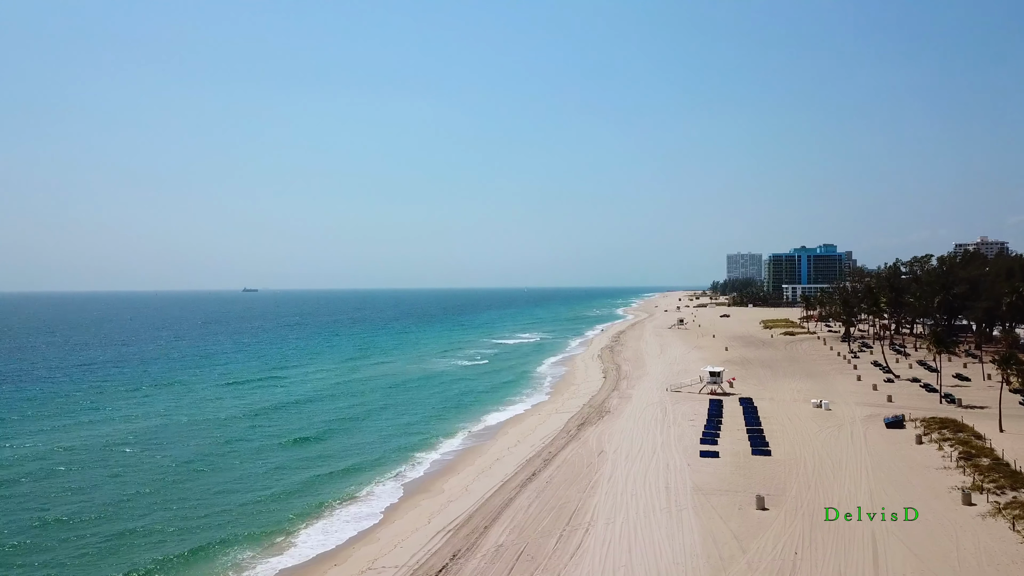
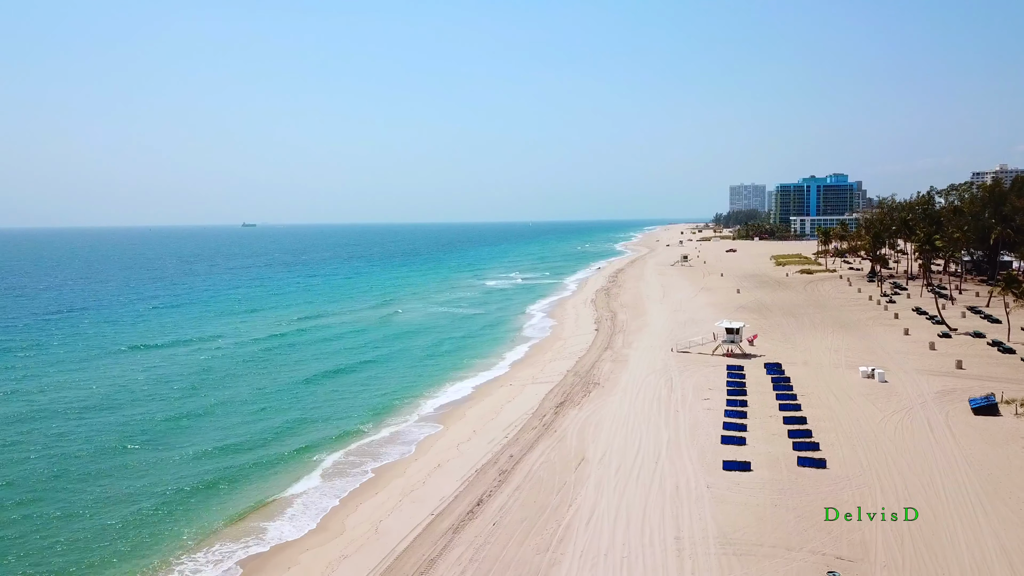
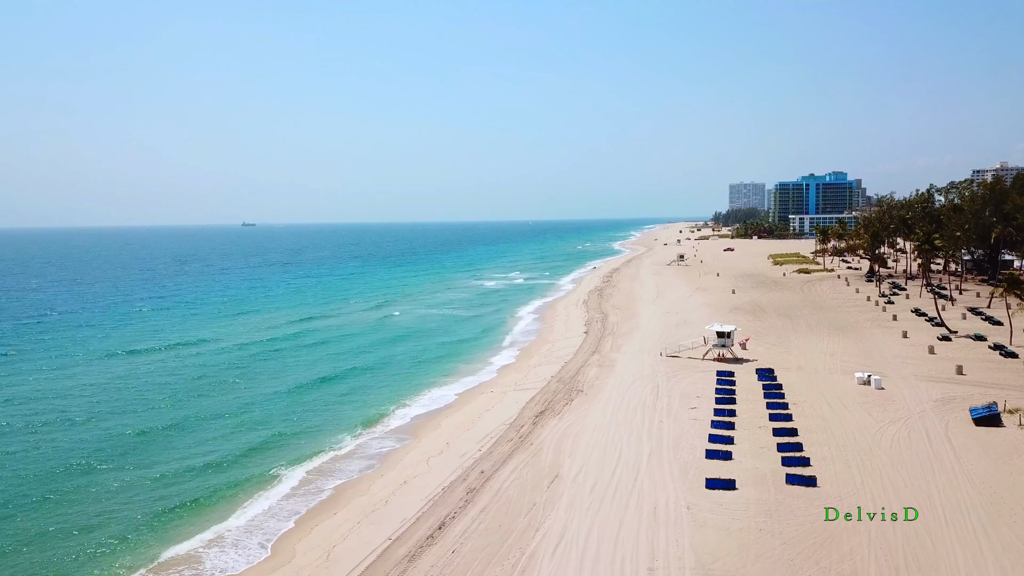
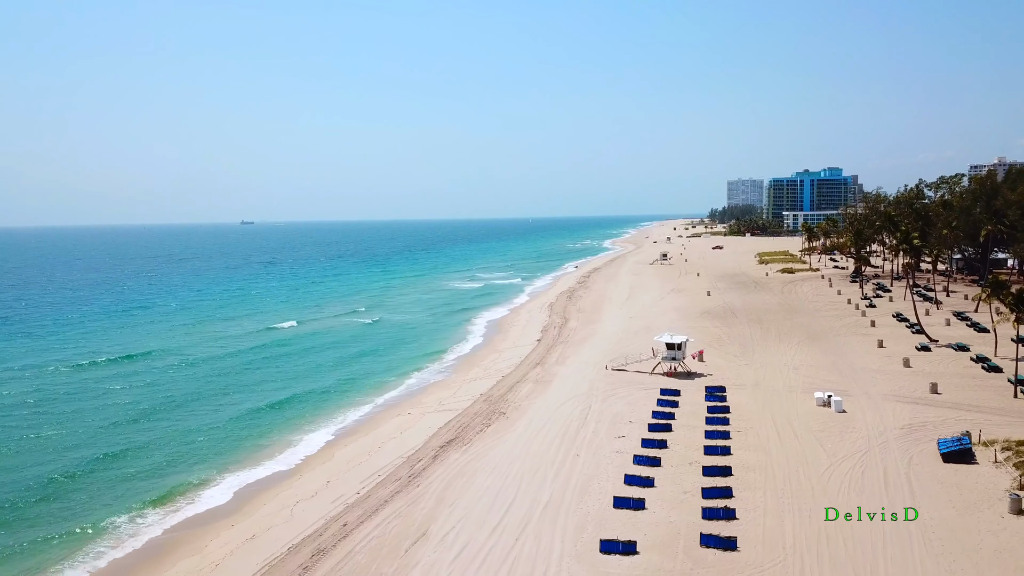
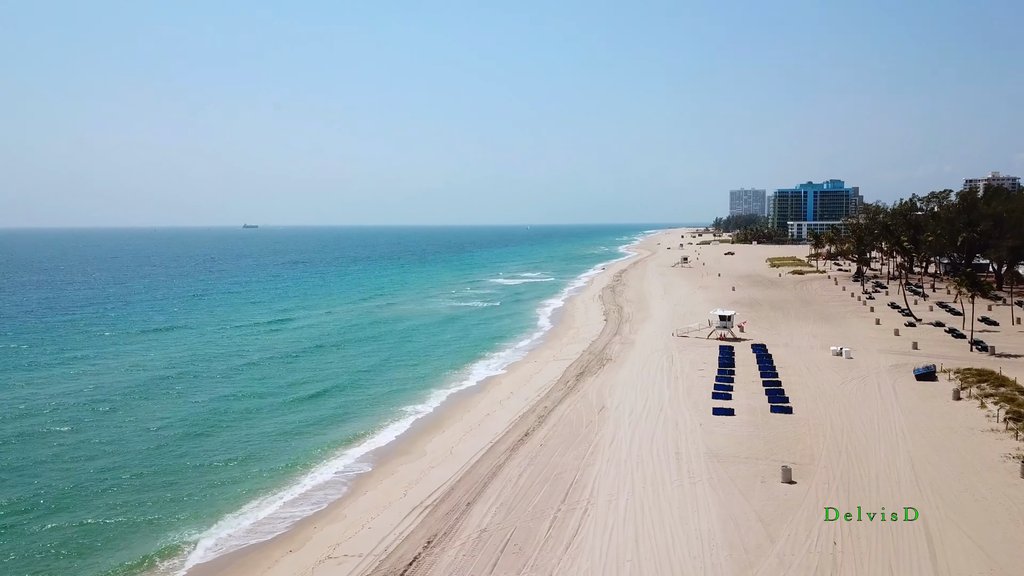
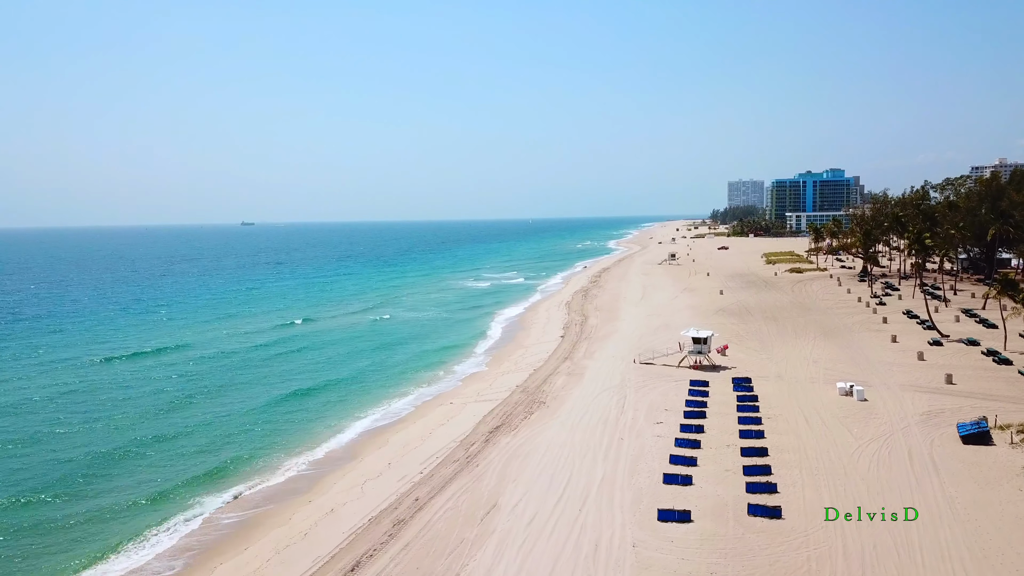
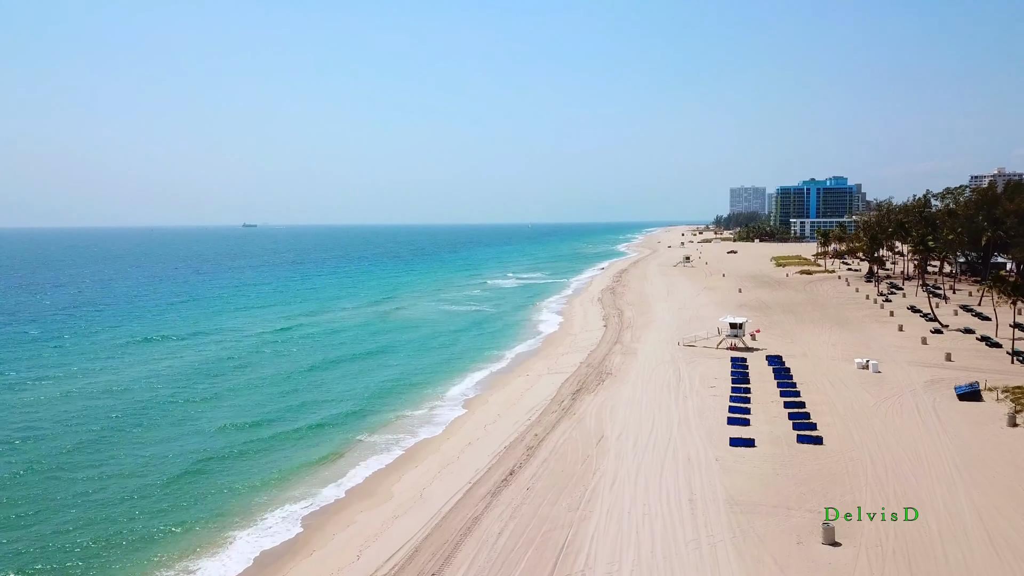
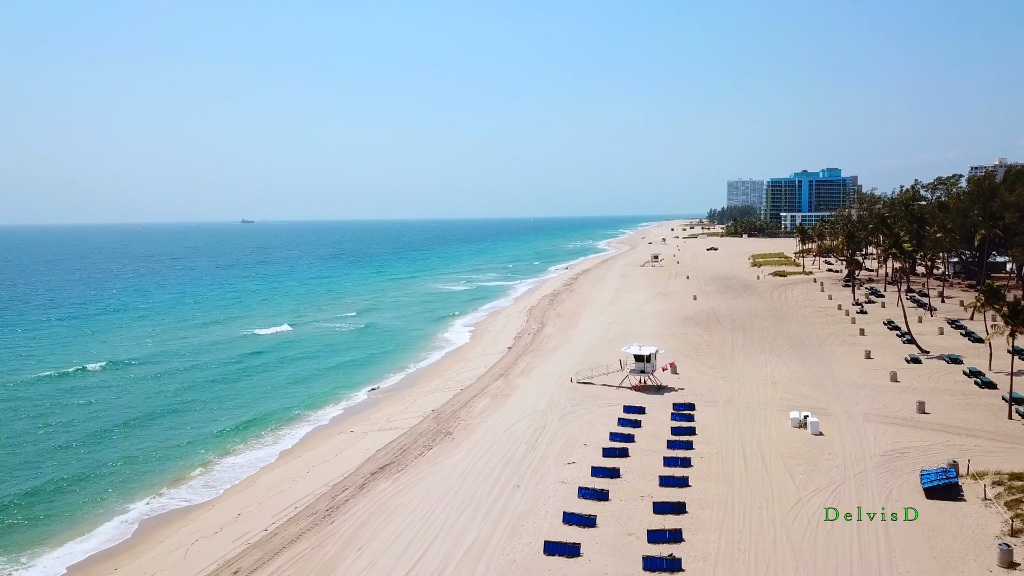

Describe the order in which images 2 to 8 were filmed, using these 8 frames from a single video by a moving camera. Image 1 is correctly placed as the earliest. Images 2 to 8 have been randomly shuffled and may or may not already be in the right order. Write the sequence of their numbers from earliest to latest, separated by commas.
5, 7, 2, 3, 6, 4, 8
